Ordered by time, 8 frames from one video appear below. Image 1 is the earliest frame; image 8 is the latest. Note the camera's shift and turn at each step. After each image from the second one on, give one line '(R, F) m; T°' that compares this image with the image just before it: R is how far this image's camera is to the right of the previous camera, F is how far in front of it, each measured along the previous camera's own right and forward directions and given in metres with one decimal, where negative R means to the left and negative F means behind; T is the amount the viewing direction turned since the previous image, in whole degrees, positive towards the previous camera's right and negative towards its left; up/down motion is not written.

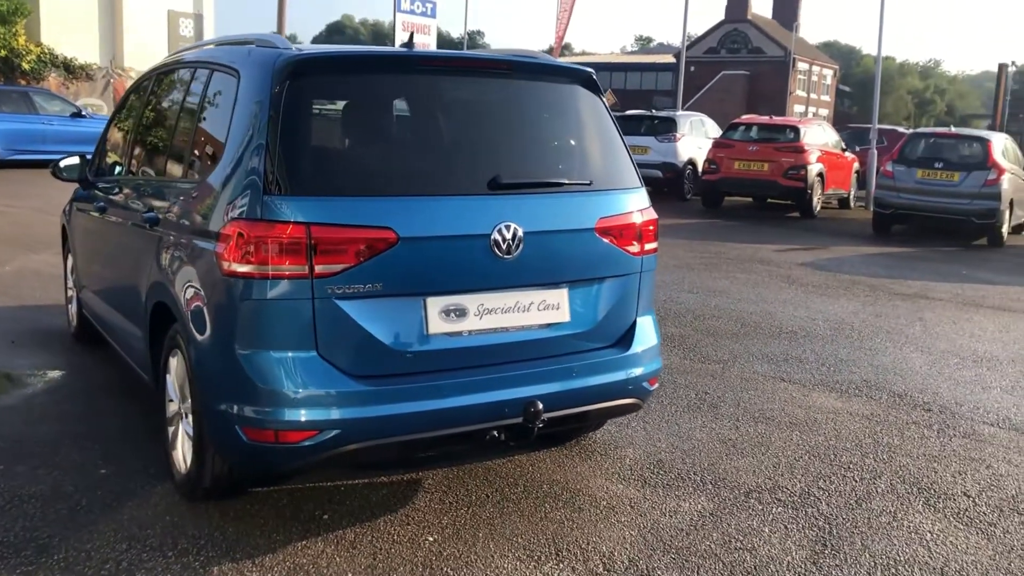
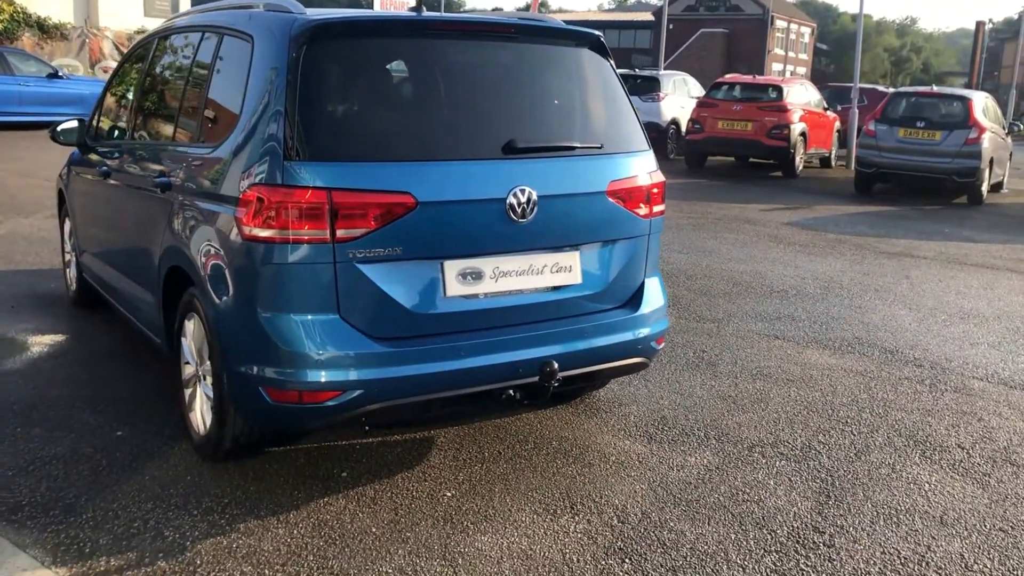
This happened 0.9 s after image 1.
(-0.1, -0.1) m; +1°
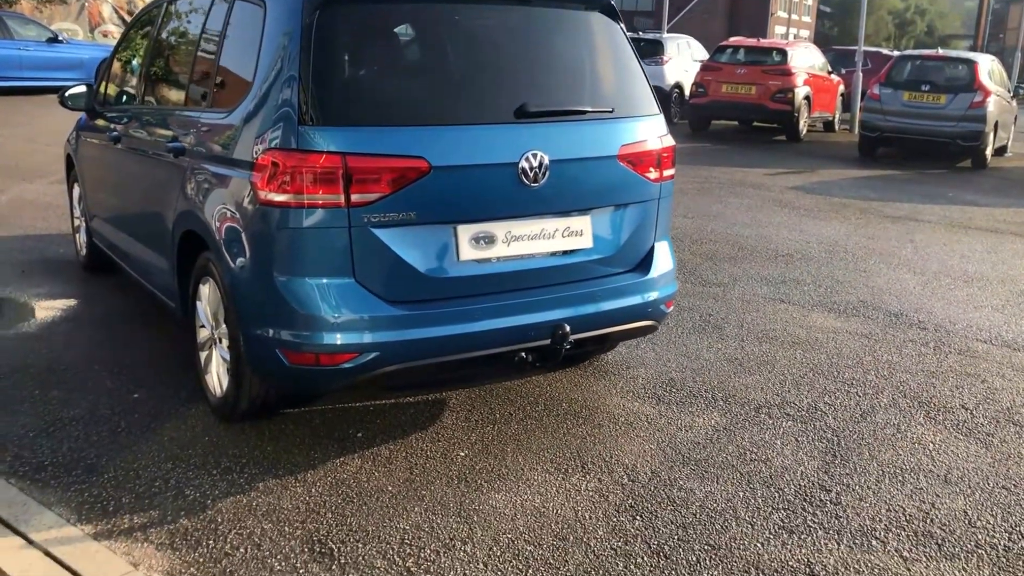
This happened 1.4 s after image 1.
(0.0, 0.0) m; 0°
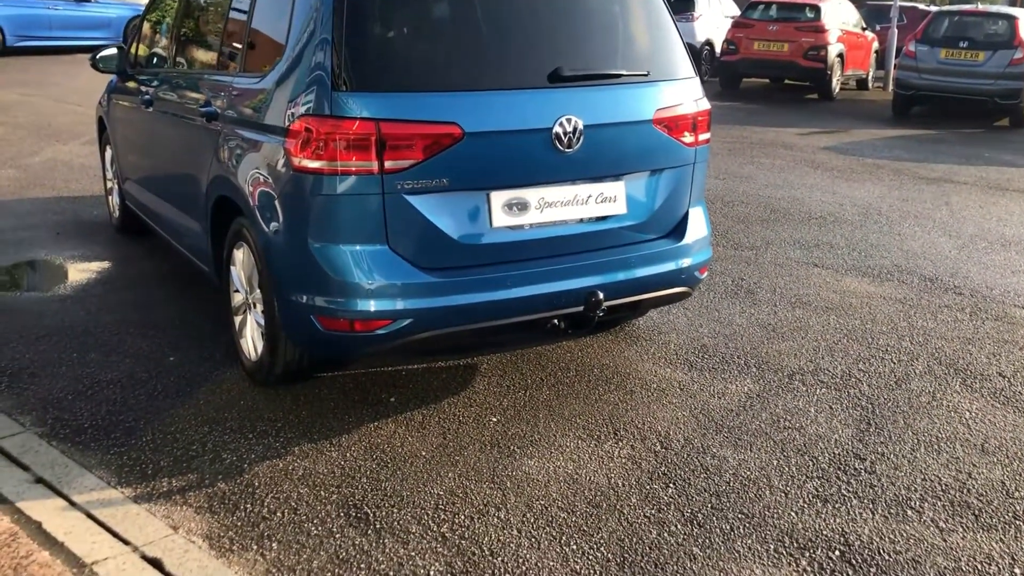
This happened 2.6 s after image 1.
(0.0, 0.0) m; -1°
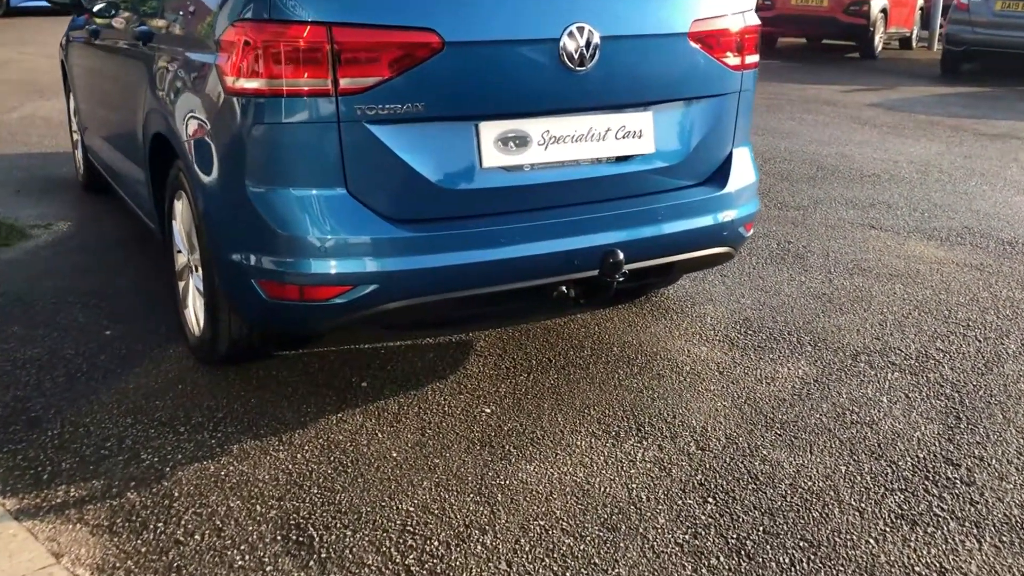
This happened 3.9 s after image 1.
(+0.1, +0.8) m; -2°
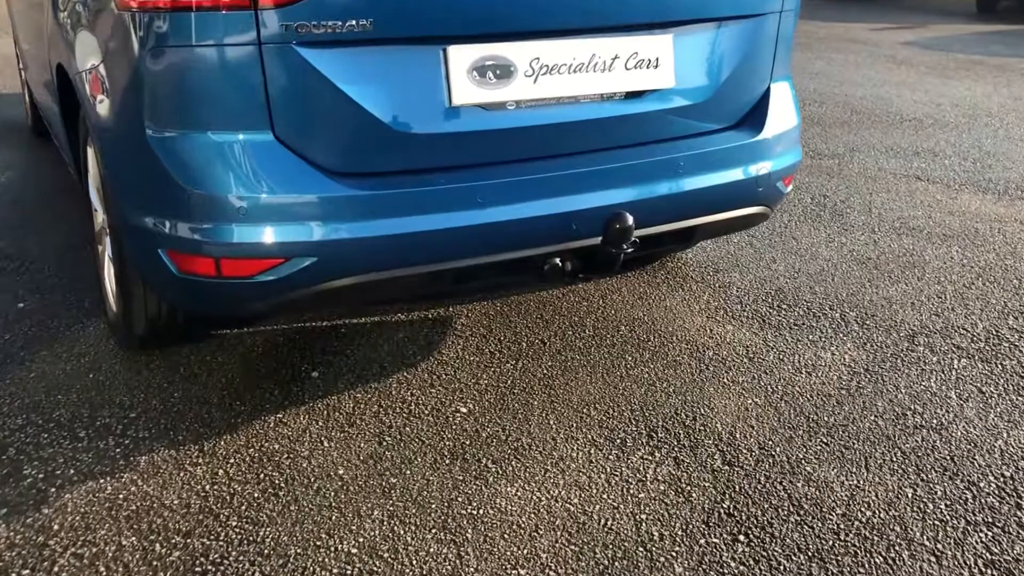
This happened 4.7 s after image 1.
(+0.1, +0.6) m; -1°
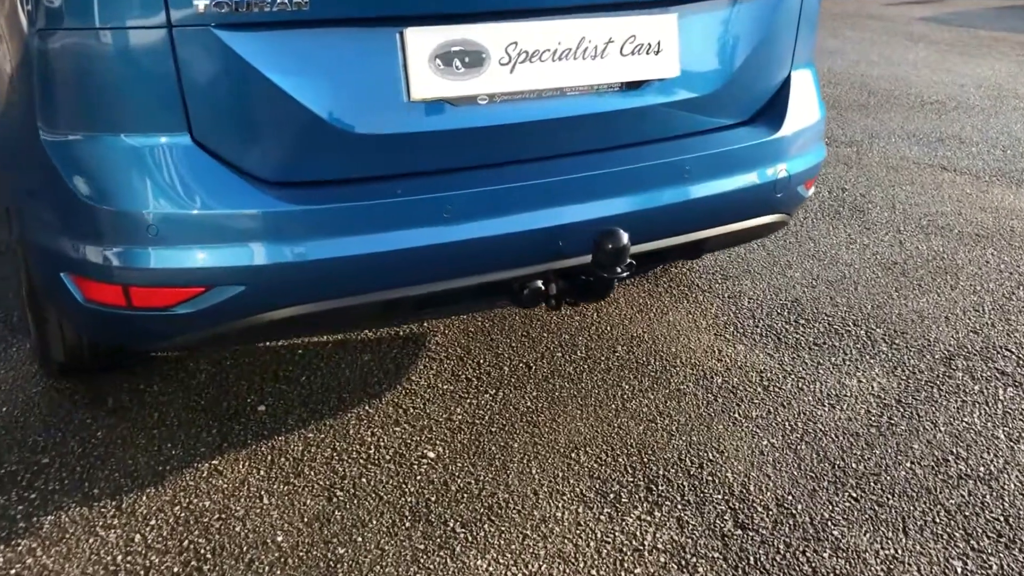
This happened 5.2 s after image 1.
(+0.1, +0.4) m; 0°
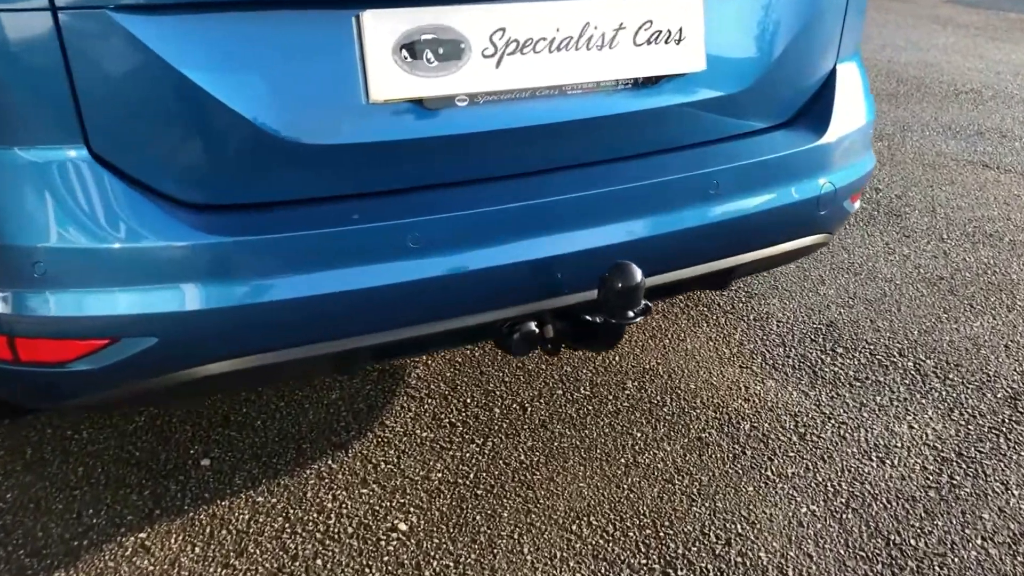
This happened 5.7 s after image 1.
(0.0, +0.4) m; 0°
